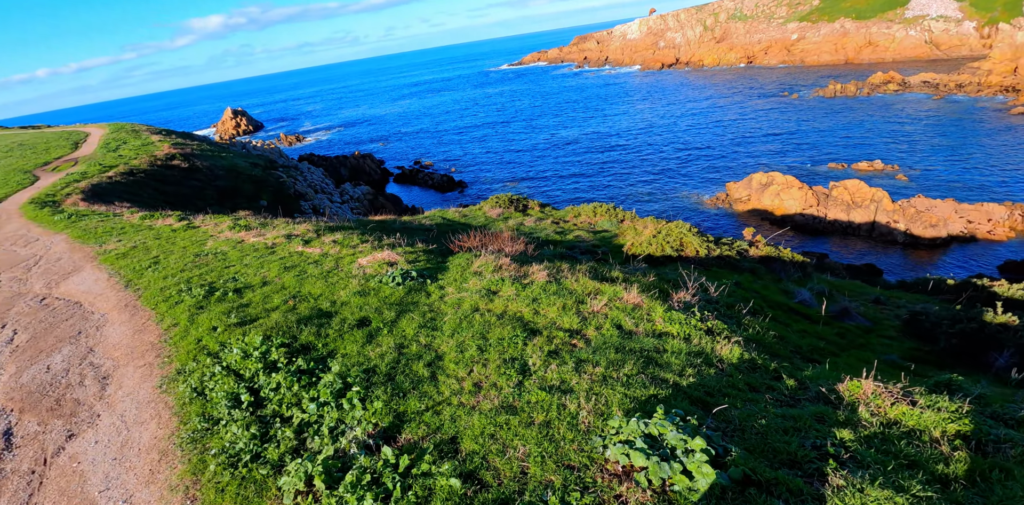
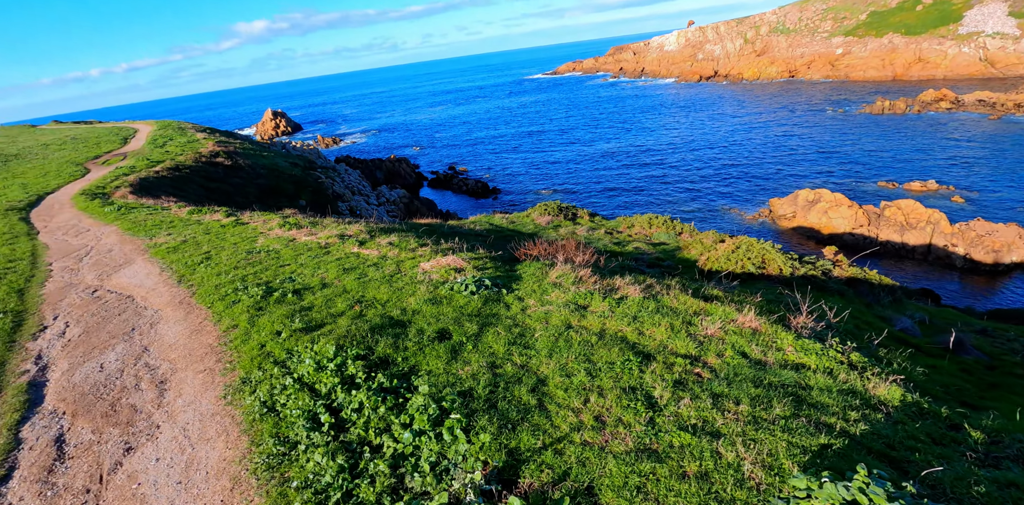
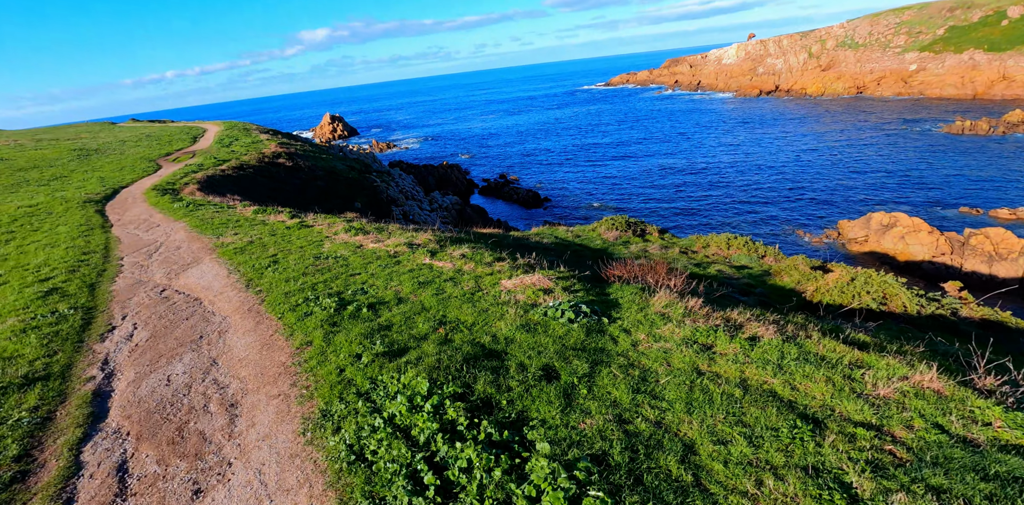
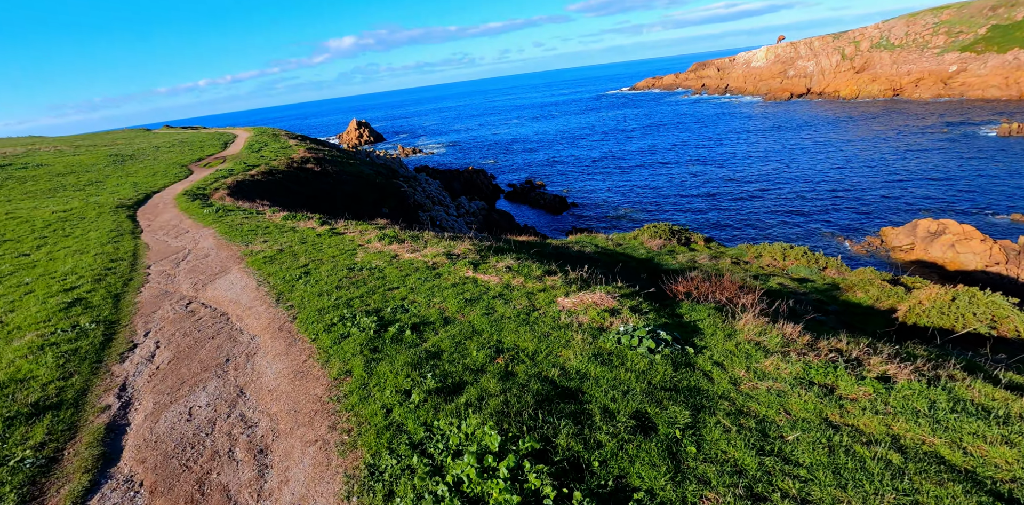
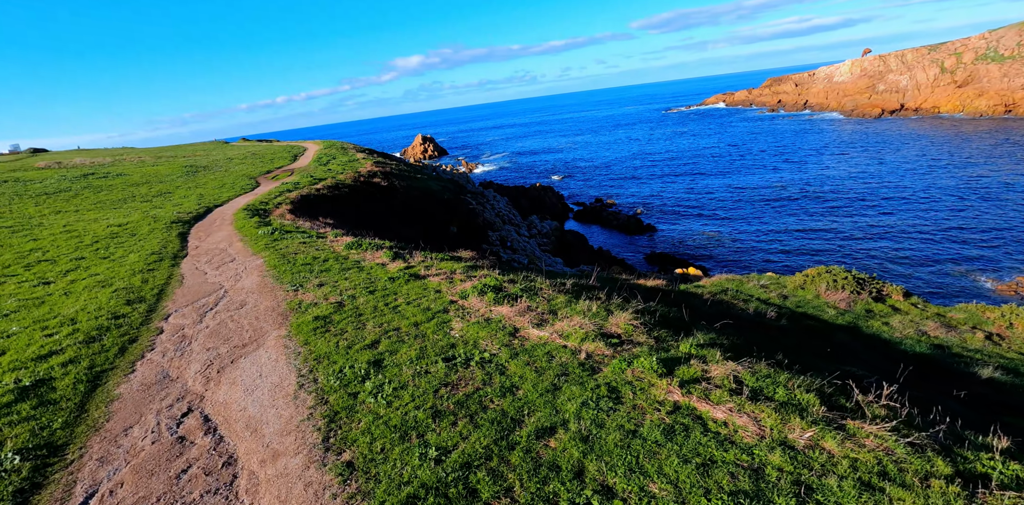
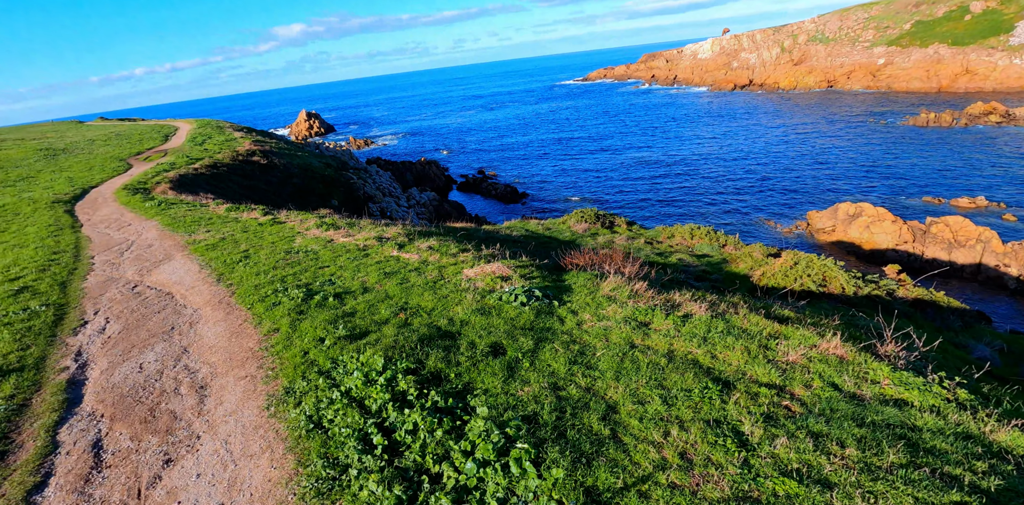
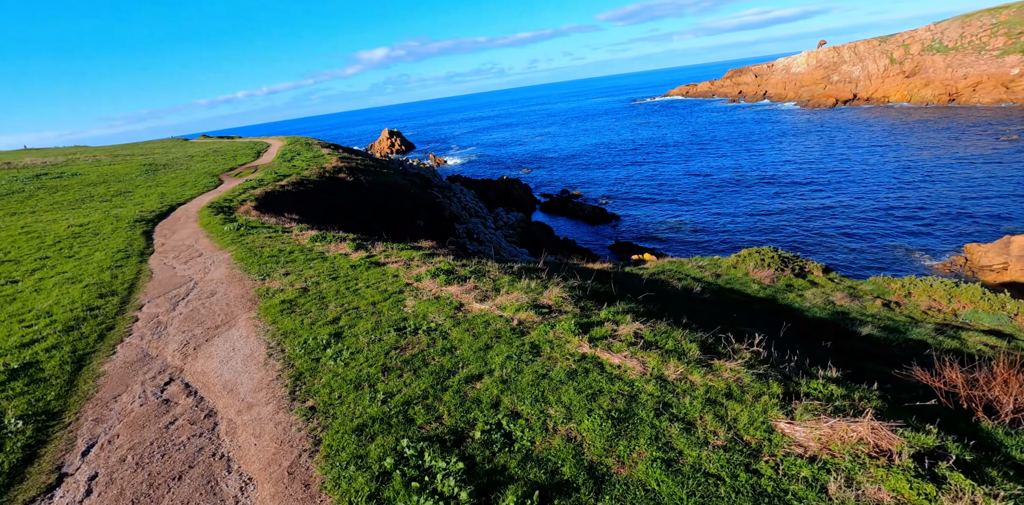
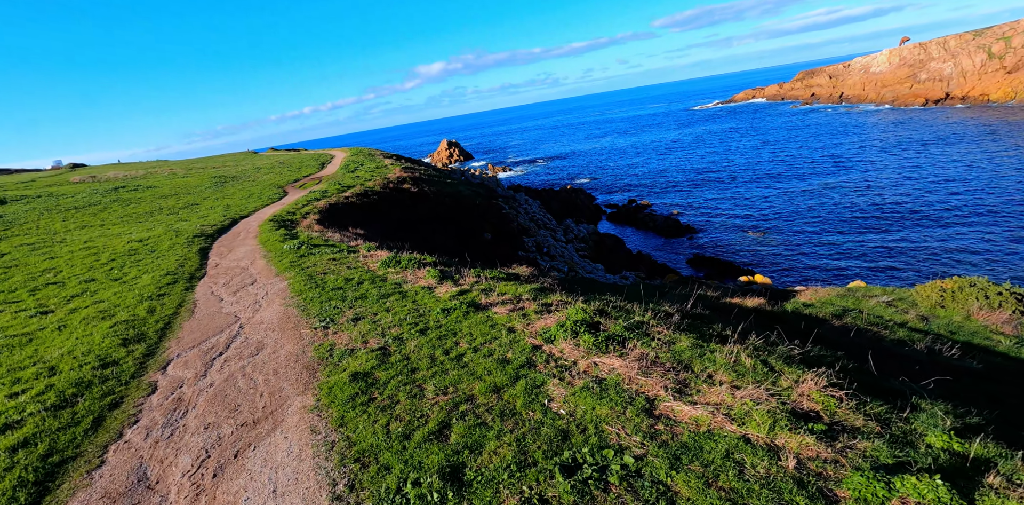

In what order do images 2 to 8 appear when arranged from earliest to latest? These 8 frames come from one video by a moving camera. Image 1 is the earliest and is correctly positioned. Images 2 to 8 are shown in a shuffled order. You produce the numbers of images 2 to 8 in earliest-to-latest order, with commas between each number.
2, 6, 3, 4, 7, 5, 8
